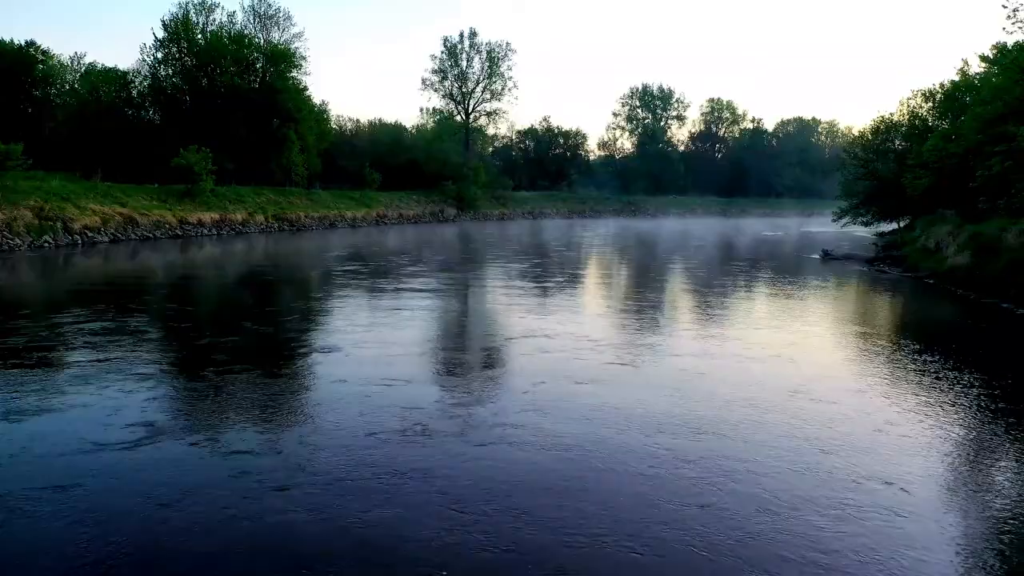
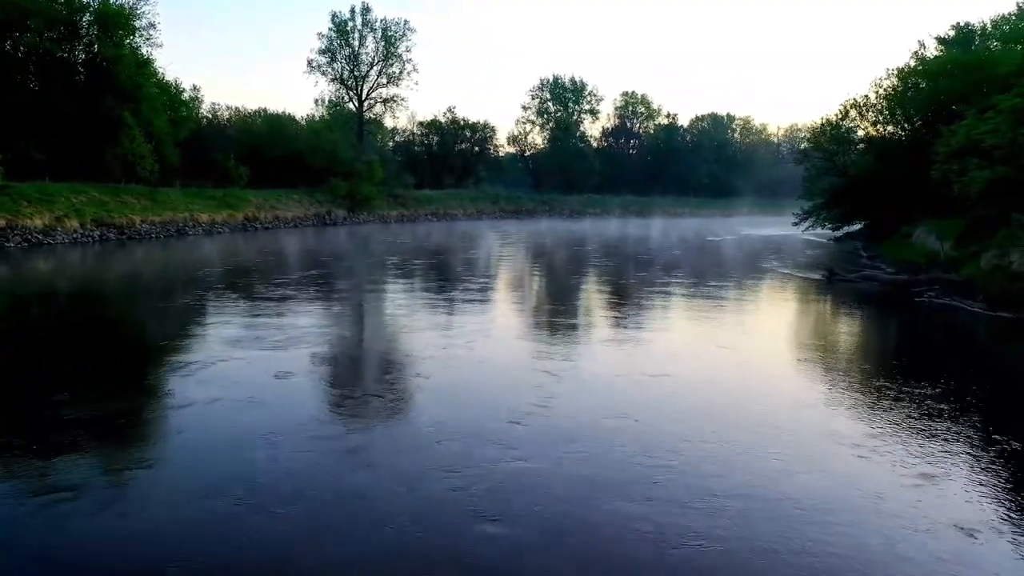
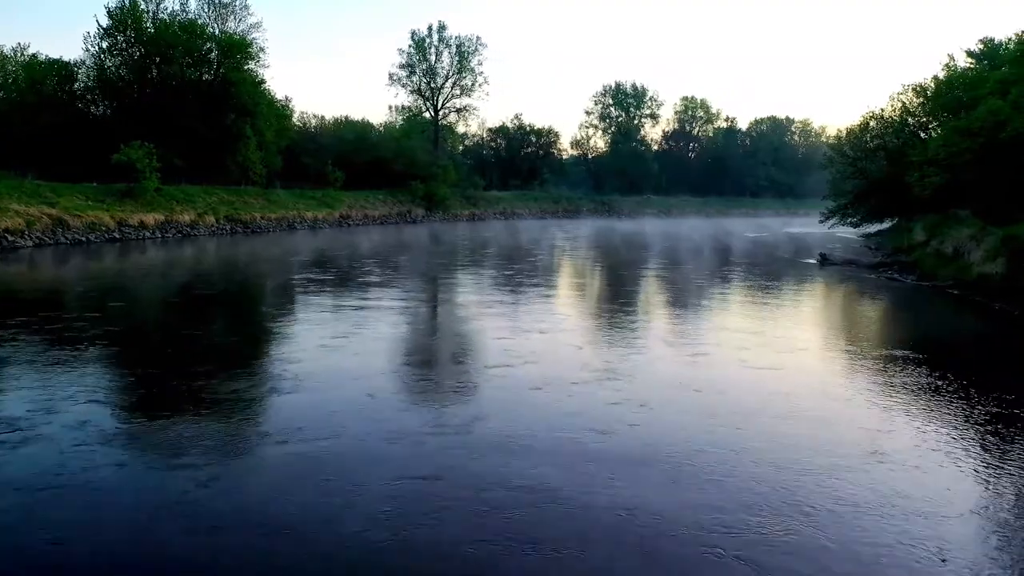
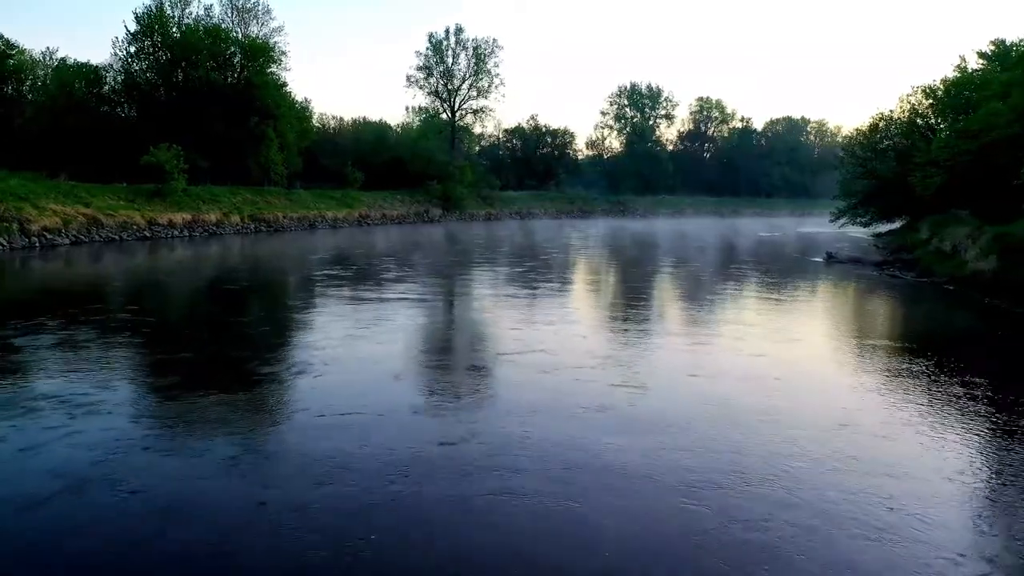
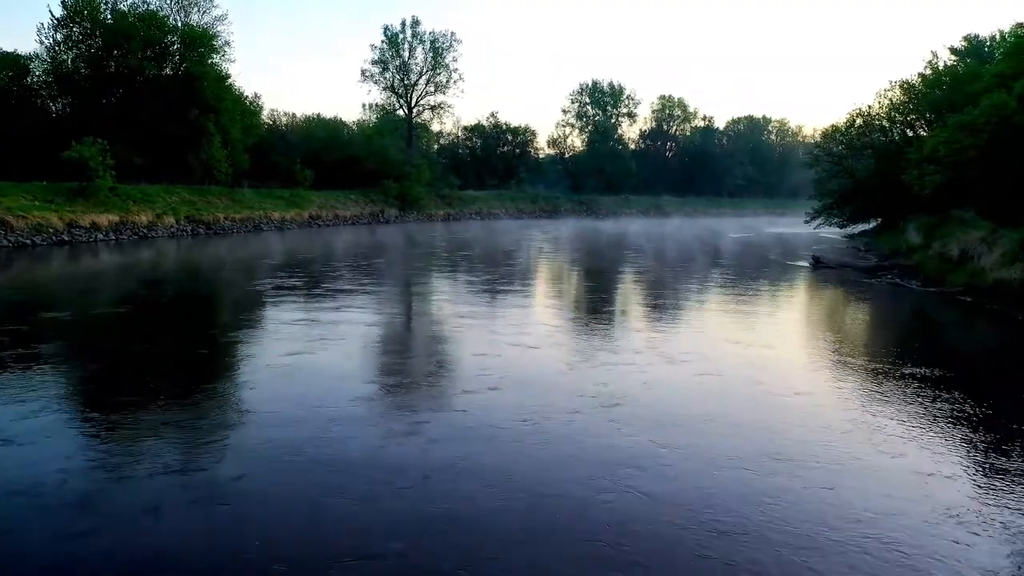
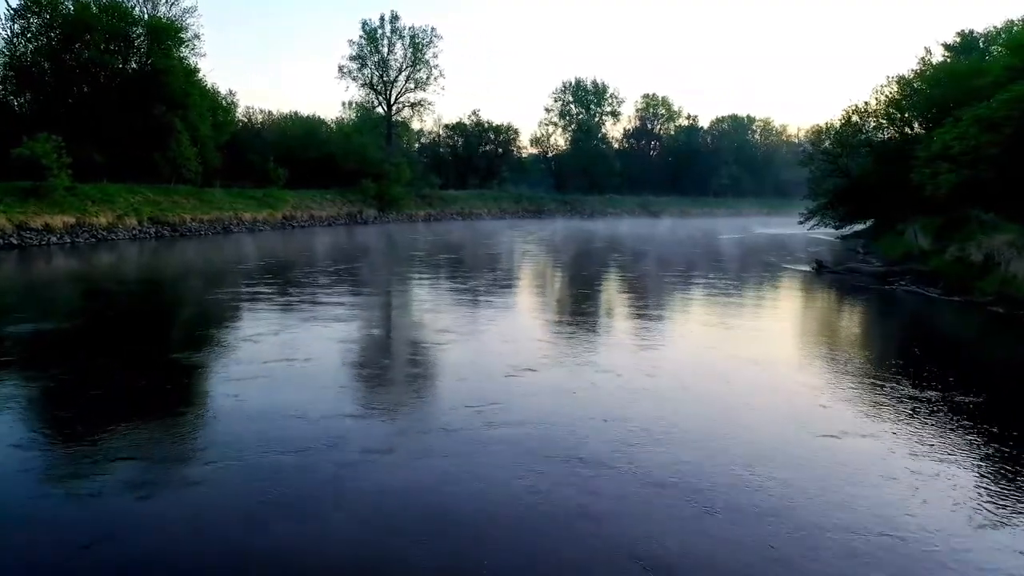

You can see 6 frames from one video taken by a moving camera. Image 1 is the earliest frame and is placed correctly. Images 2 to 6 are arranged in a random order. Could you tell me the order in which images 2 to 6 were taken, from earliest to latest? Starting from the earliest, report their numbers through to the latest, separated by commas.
4, 3, 5, 6, 2
